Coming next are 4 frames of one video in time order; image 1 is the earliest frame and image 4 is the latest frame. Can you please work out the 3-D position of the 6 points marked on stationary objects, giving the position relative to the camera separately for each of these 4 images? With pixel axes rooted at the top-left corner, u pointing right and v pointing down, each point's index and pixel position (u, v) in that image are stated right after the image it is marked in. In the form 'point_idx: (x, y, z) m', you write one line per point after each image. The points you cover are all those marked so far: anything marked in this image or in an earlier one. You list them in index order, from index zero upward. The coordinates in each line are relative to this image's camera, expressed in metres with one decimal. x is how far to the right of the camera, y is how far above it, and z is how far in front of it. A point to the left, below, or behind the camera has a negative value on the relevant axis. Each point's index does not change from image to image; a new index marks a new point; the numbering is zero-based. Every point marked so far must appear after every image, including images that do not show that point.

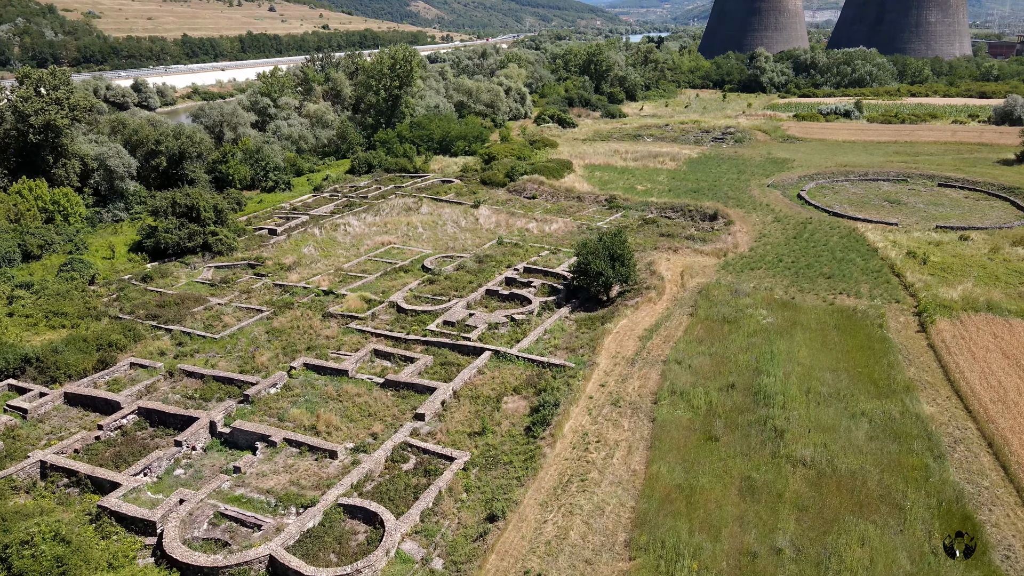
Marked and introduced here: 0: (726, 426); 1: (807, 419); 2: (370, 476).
0: (+5.8, -3.7, +16.0) m
1: (+8.0, -3.6, +16.1) m
2: (-3.6, -4.7, +14.8) m
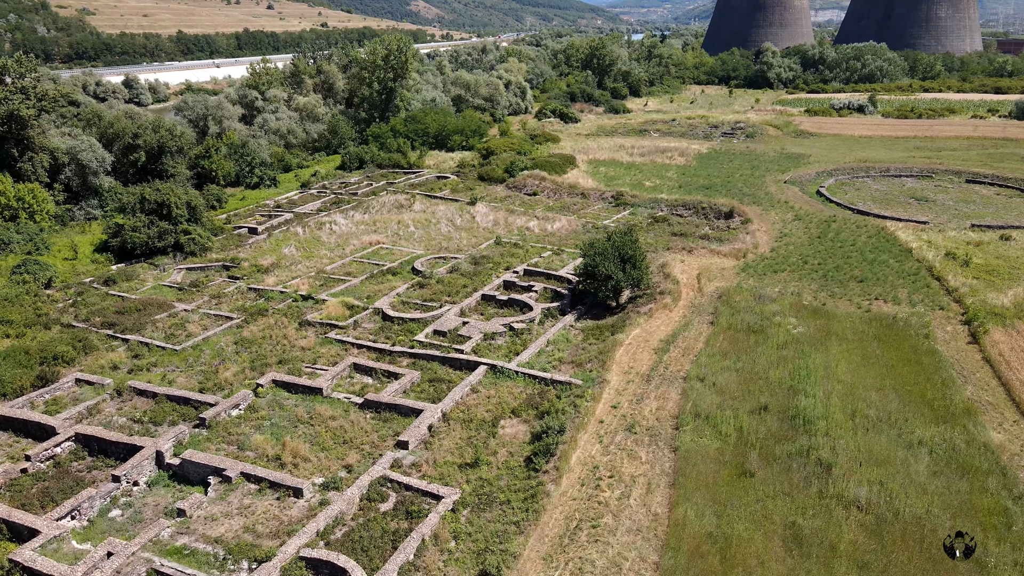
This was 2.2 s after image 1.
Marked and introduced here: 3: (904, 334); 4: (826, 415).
0: (+5.7, -3.9, +13.6) m
1: (+8.0, -3.7, +13.7) m
2: (-3.6, -4.9, +12.4) m
3: (+12.4, -1.5, +18.7) m
4: (+7.8, -3.2, +14.8) m
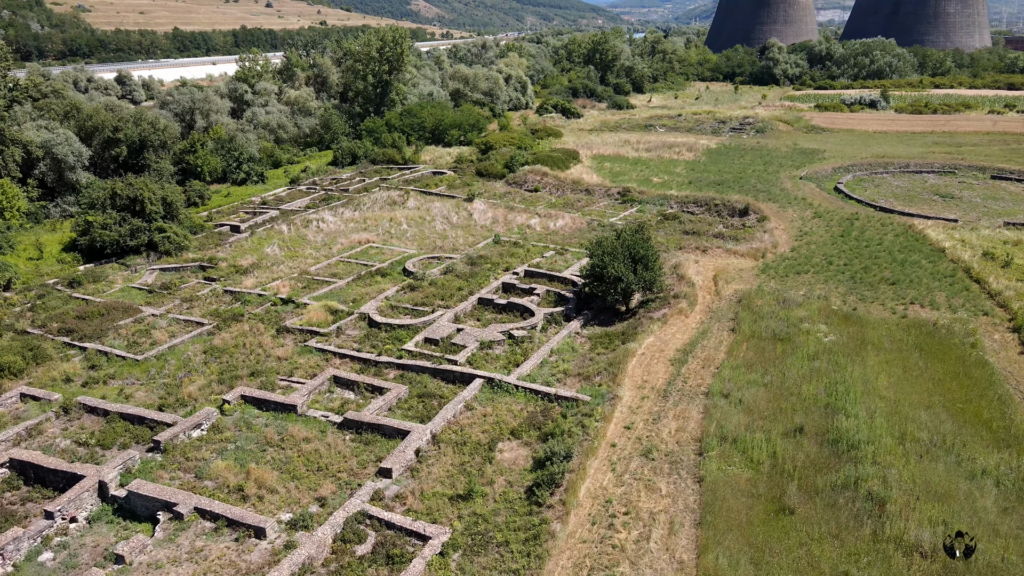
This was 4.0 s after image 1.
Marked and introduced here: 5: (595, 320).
0: (+5.7, -4.0, +11.7) m
1: (+8.0, -3.8, +11.7) m
2: (-3.6, -5.0, +10.5) m
3: (+12.4, -1.6, +16.8) m
4: (+7.8, -3.3, +12.9) m
5: (+2.7, -1.1, +19.3) m
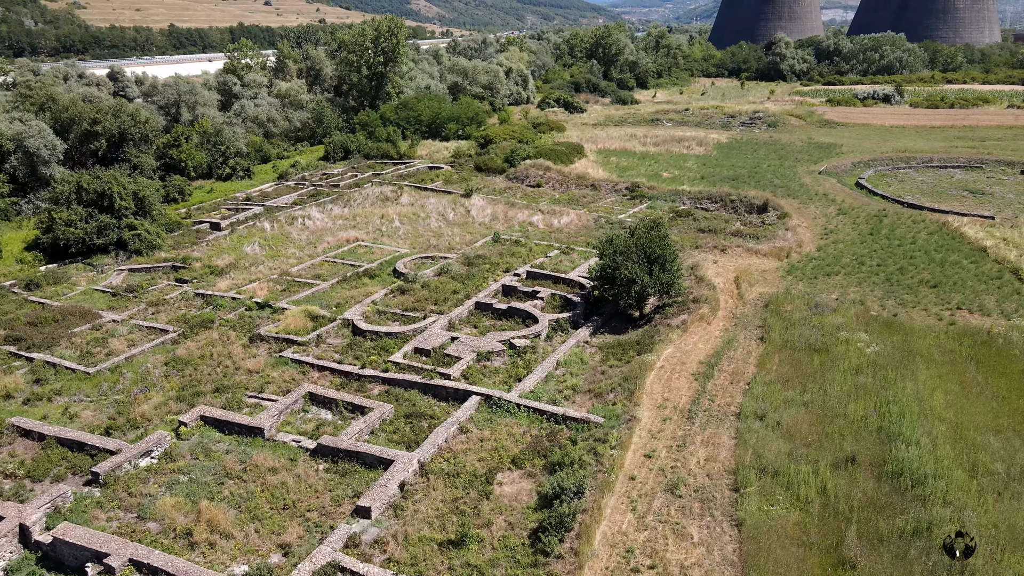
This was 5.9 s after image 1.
0: (+5.7, -4.1, +9.7) m
1: (+8.0, -3.9, +9.8) m
2: (-3.6, -5.1, +8.5) m
3: (+12.4, -1.7, +14.8) m
4: (+7.8, -3.4, +10.9) m
5: (+2.7, -1.2, +17.3) m
